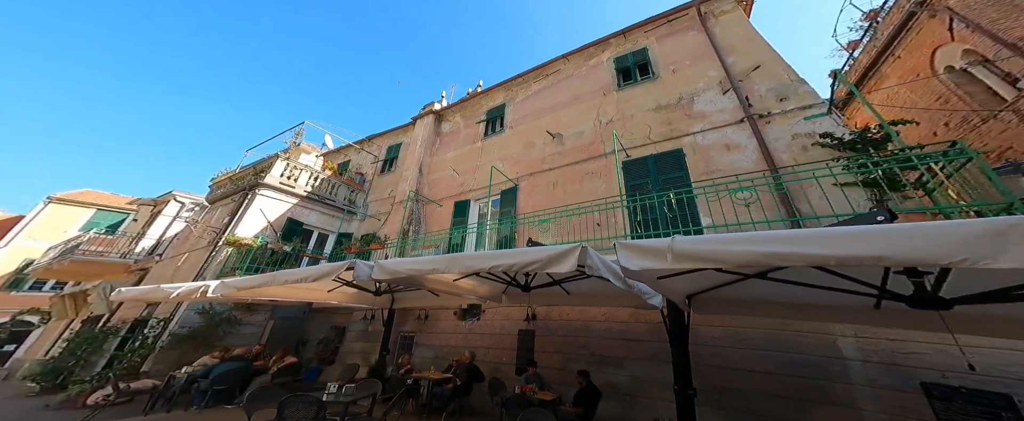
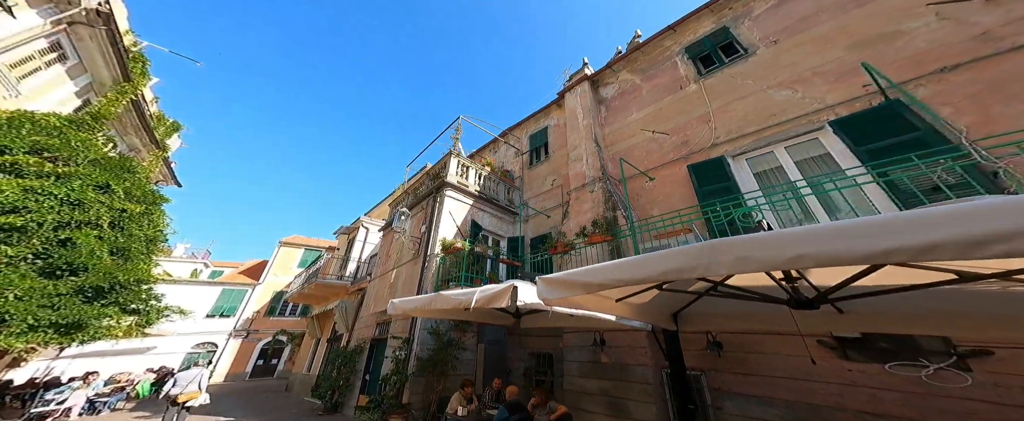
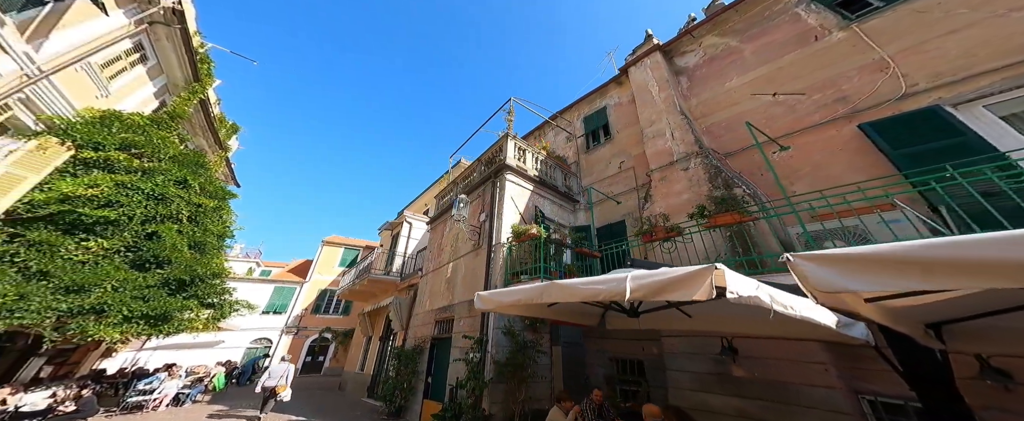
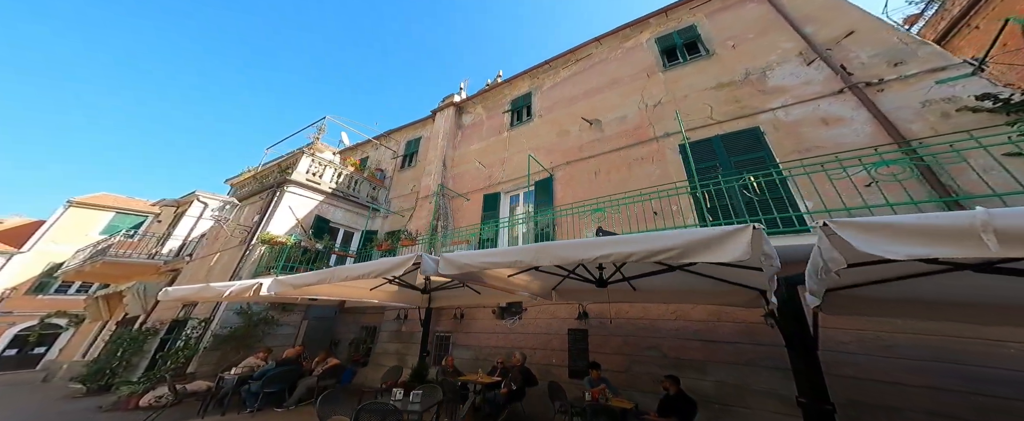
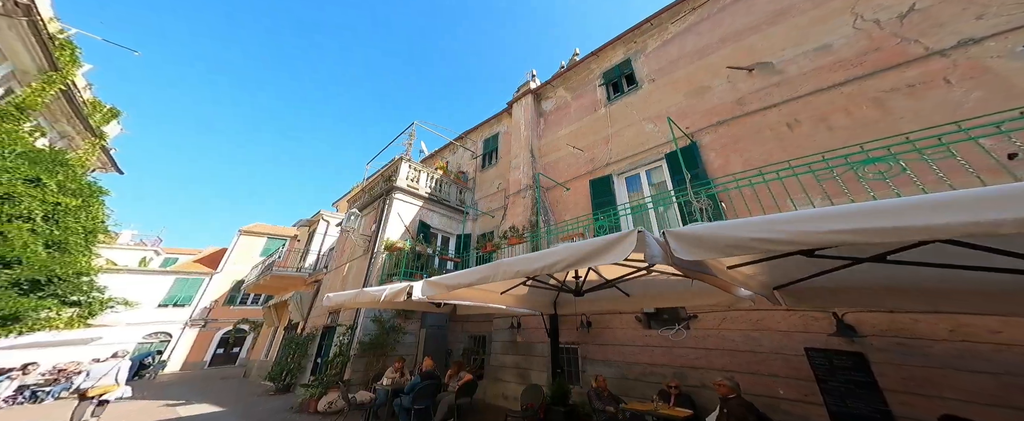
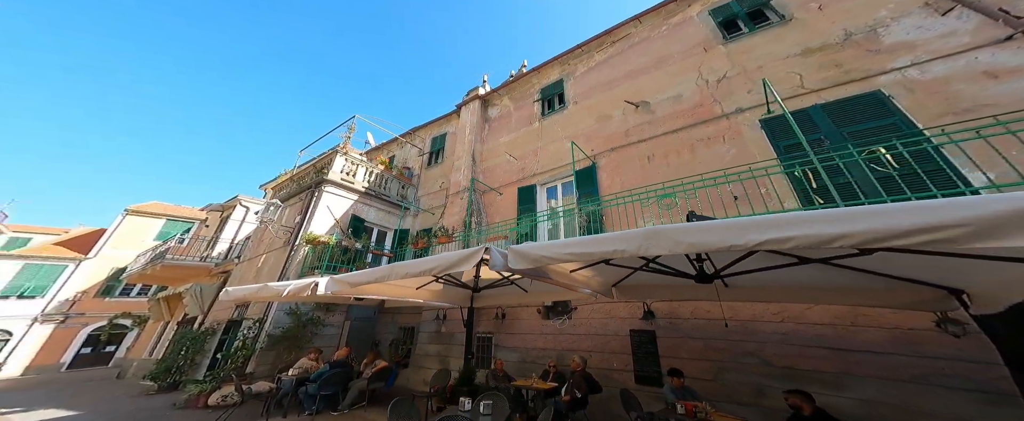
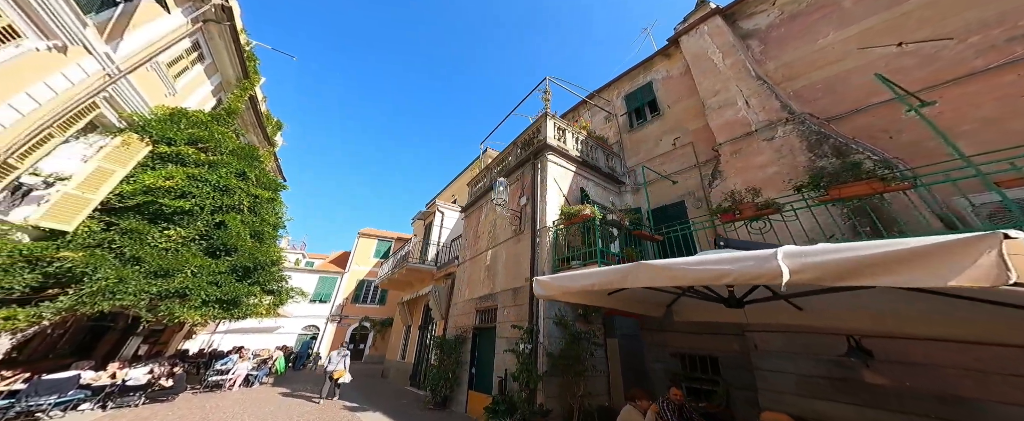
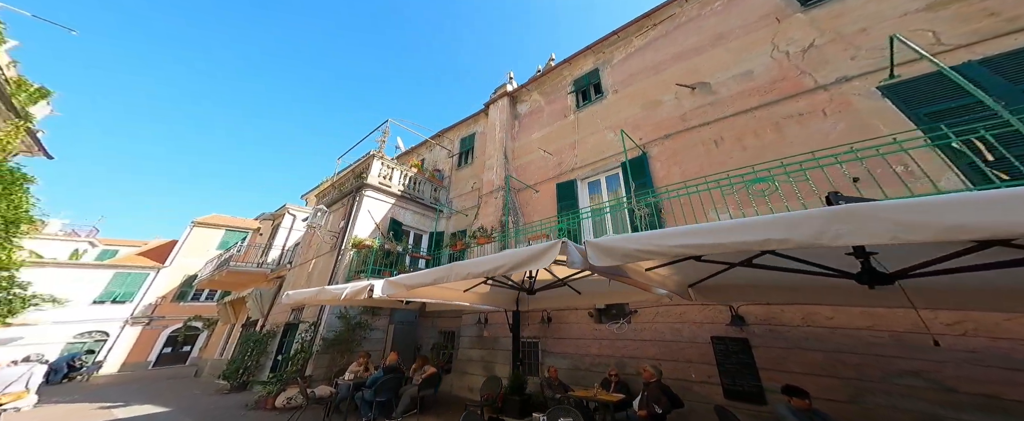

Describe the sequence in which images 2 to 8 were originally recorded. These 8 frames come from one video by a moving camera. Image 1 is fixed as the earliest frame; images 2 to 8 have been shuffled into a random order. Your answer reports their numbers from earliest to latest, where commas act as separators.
4, 6, 8, 5, 2, 3, 7
